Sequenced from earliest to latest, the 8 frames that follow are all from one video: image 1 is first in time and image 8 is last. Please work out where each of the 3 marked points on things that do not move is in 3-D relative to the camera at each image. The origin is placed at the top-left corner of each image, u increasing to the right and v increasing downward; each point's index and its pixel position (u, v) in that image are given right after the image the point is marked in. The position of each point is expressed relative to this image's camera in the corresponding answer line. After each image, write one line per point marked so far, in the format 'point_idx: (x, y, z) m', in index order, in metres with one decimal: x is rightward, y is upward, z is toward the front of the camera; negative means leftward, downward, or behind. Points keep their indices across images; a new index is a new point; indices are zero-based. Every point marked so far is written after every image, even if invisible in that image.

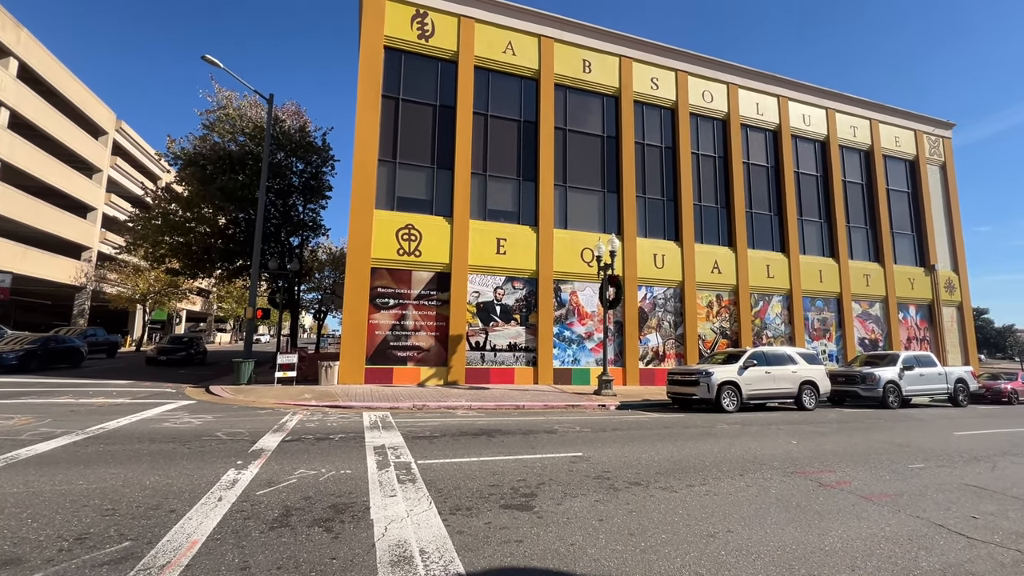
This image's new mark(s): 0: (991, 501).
0: (+5.2, -2.3, +5.5) m
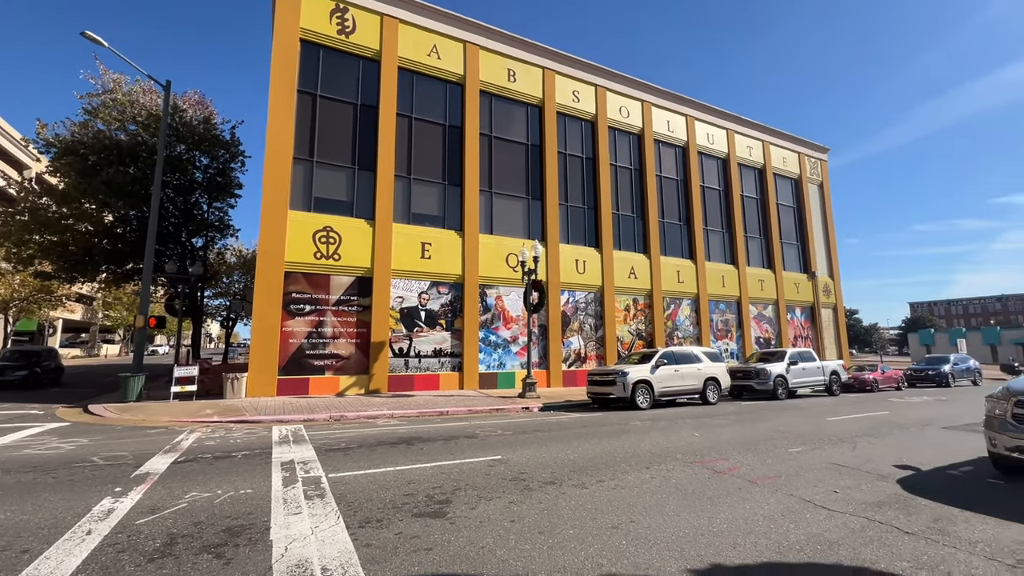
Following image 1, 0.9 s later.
0: (+4.2, -2.3, +6.2) m
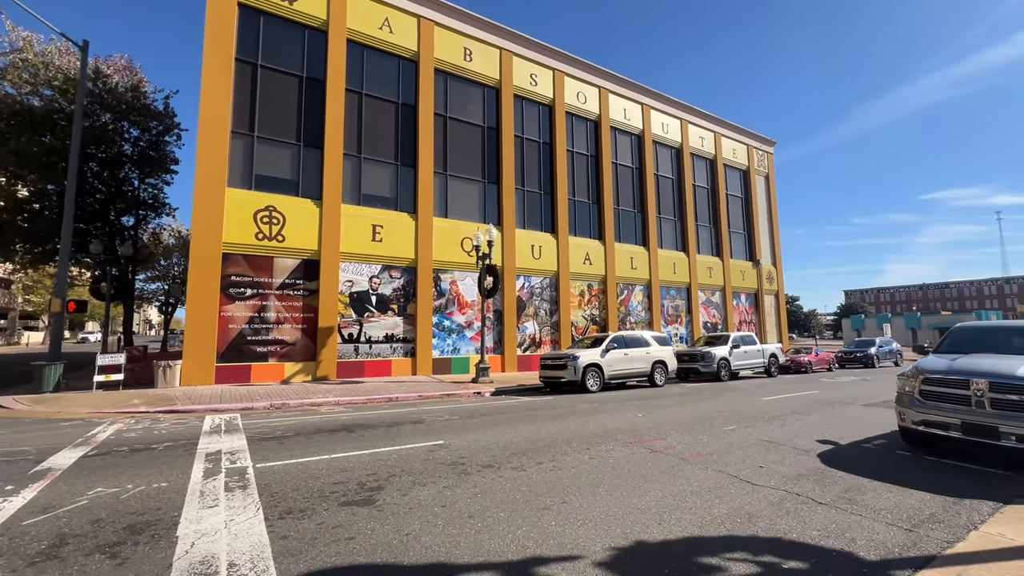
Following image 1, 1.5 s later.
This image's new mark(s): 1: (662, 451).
0: (+3.5, -2.1, +6.4) m
1: (+2.0, -2.1, +6.5) m
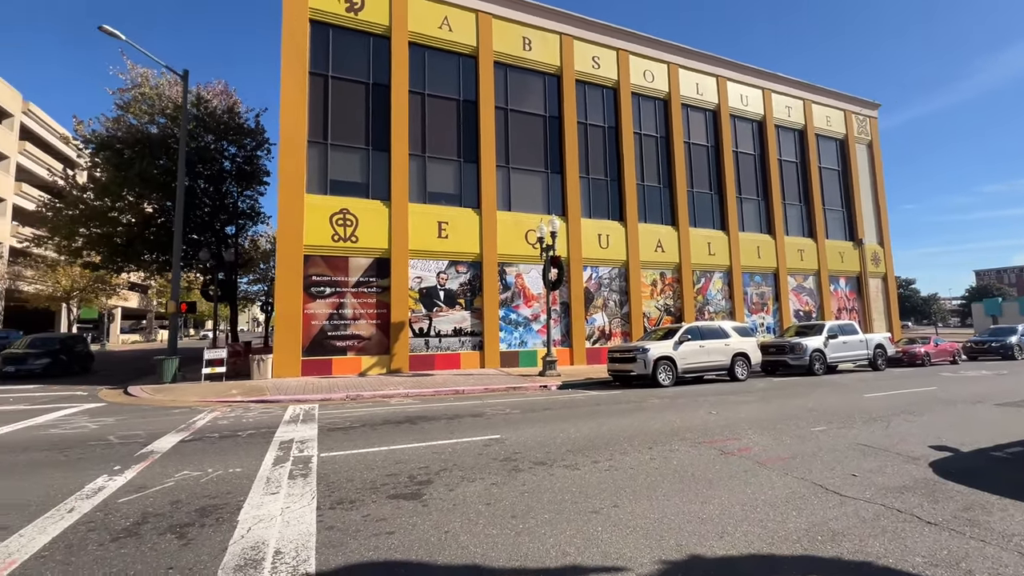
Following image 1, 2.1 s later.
0: (+4.1, -1.9, +5.7) m
1: (+2.6, -2.0, +6.0) m
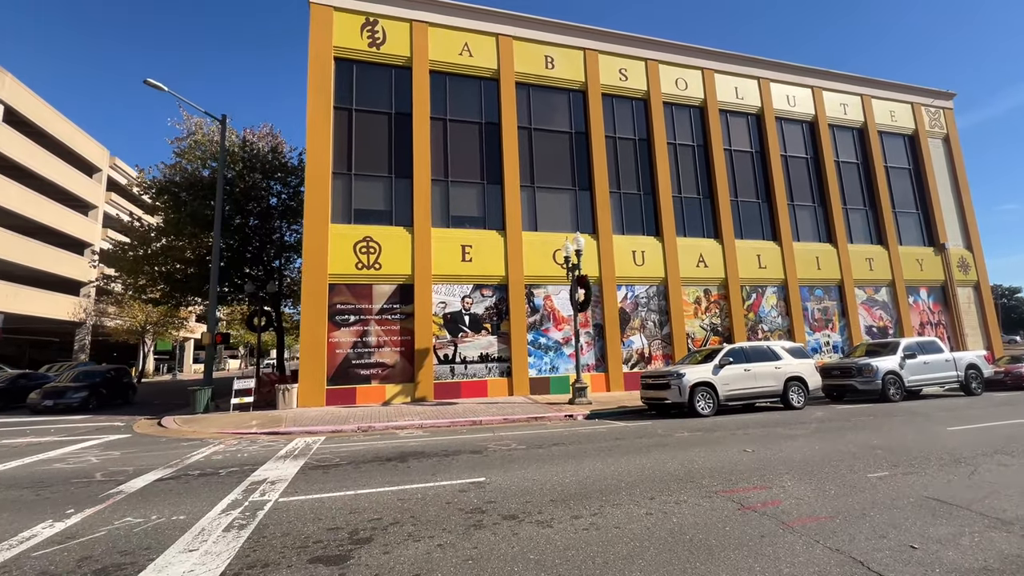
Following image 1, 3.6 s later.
0: (+3.7, -2.0, +4.3) m
1: (+2.3, -2.1, +4.9) m
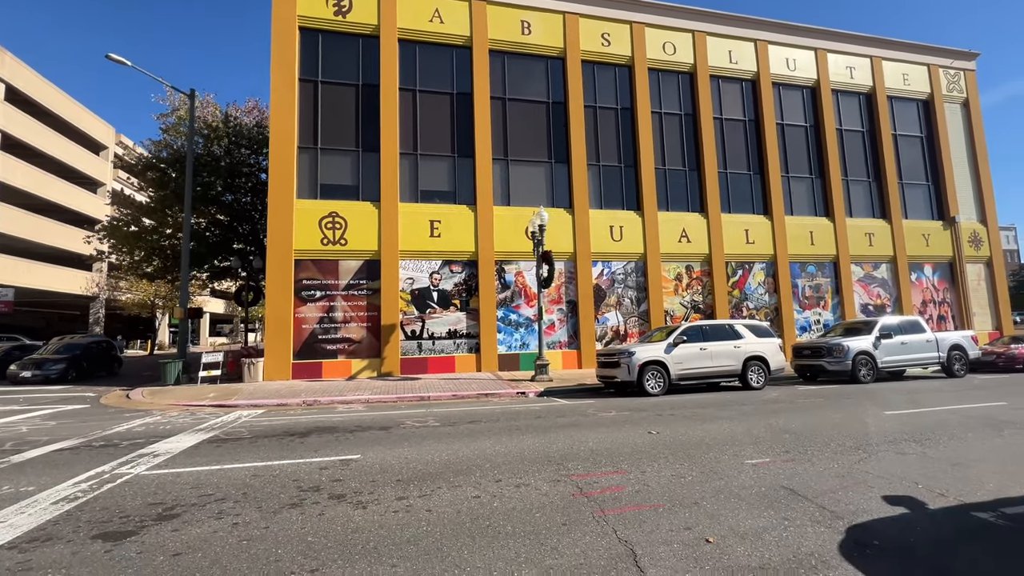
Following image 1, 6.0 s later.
0: (+2.1, -1.8, +4.0) m
1: (+0.7, -1.9, +4.6) m
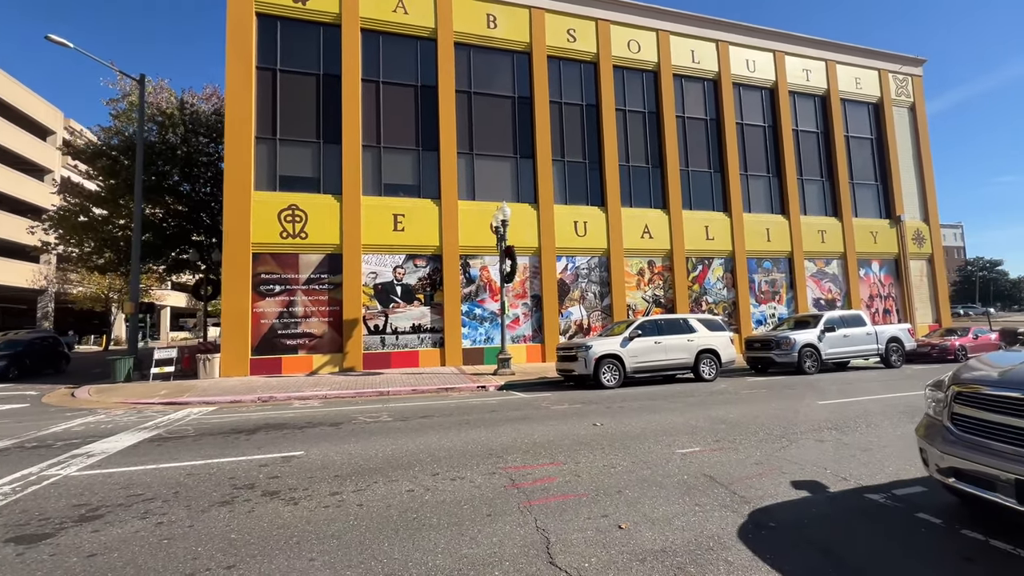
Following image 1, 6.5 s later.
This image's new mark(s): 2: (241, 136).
0: (+1.5, -1.8, +4.2) m
1: (+0.1, -1.8, +4.7) m
2: (-8.4, +4.8, +15.8) m
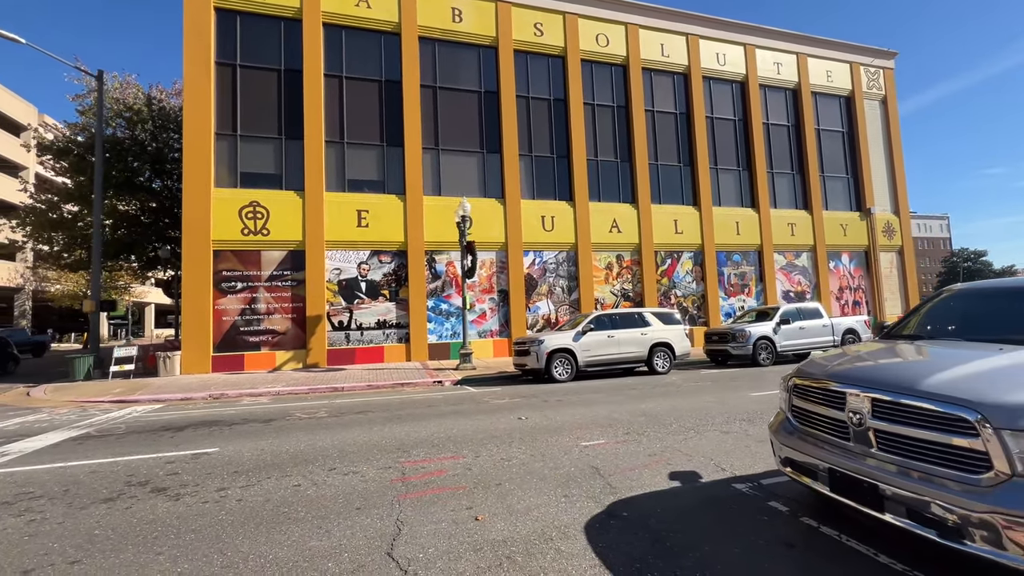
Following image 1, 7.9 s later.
0: (+0.4, -1.7, +4.2) m
1: (-1.0, -1.8, +4.7) m
2: (-9.6, +4.8, +15.7) m
